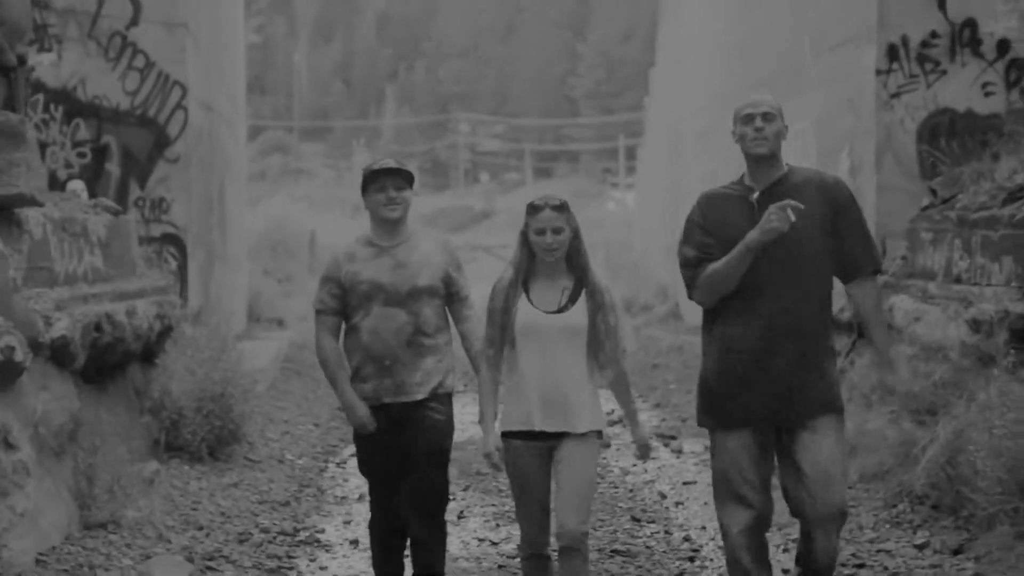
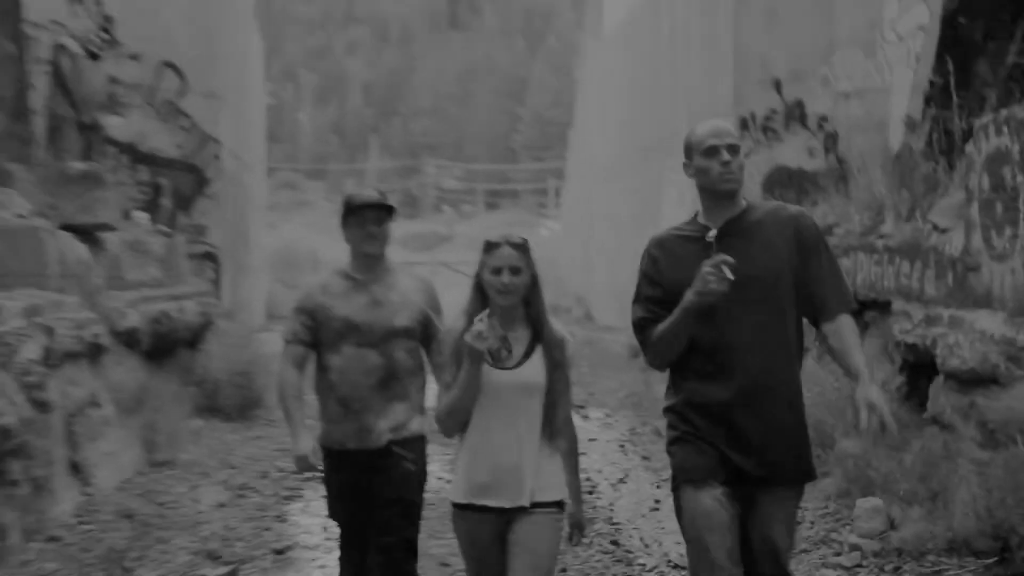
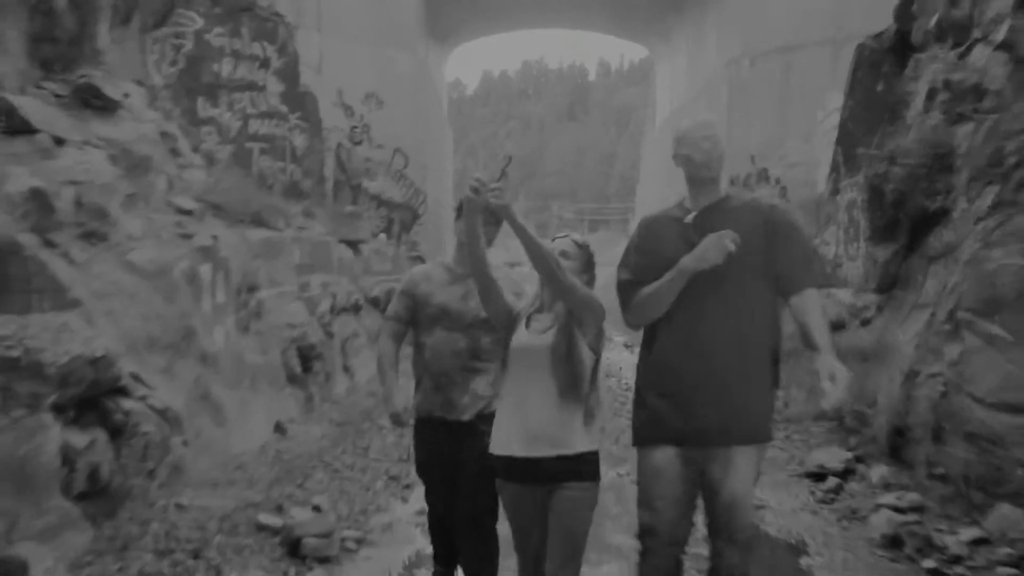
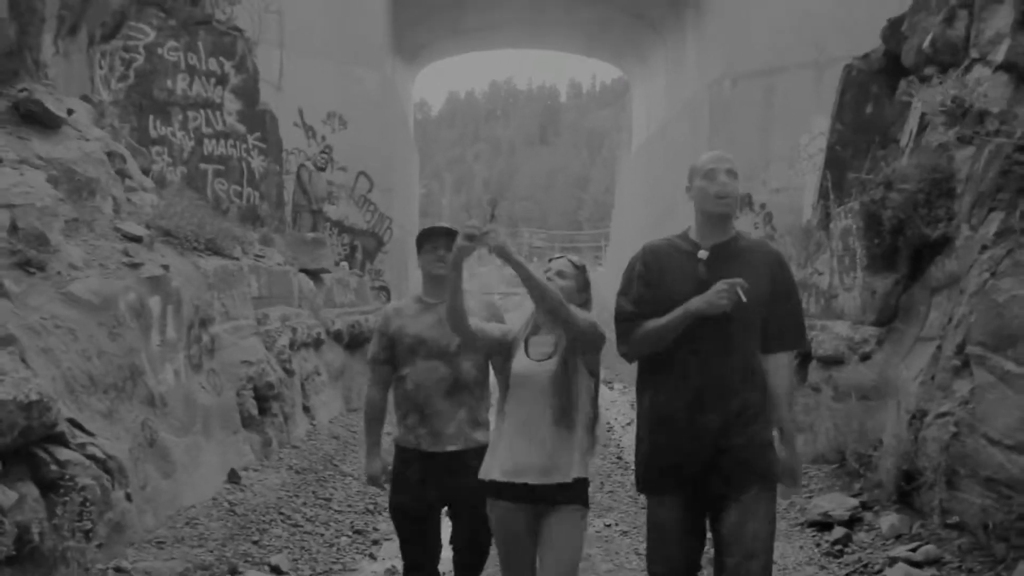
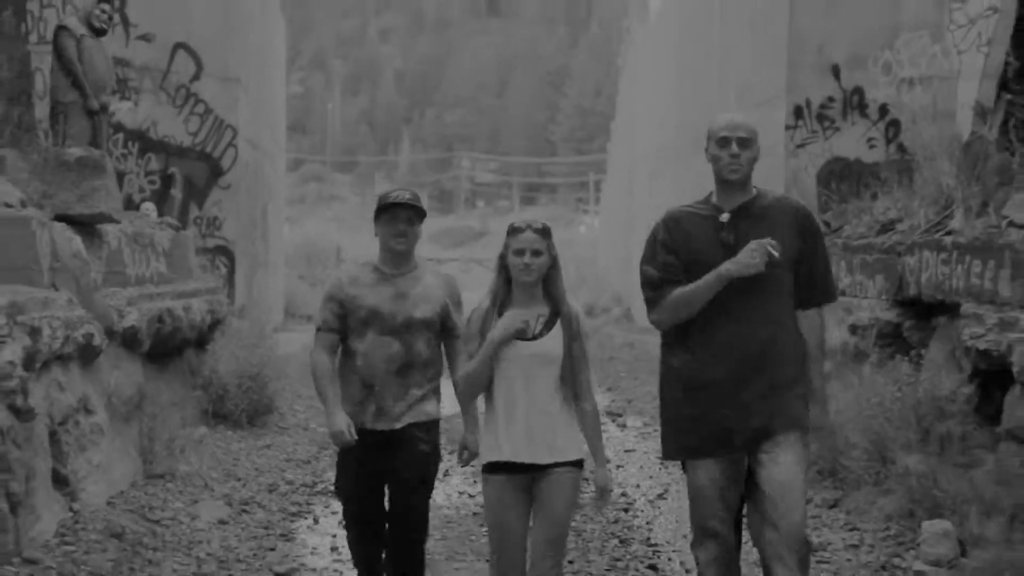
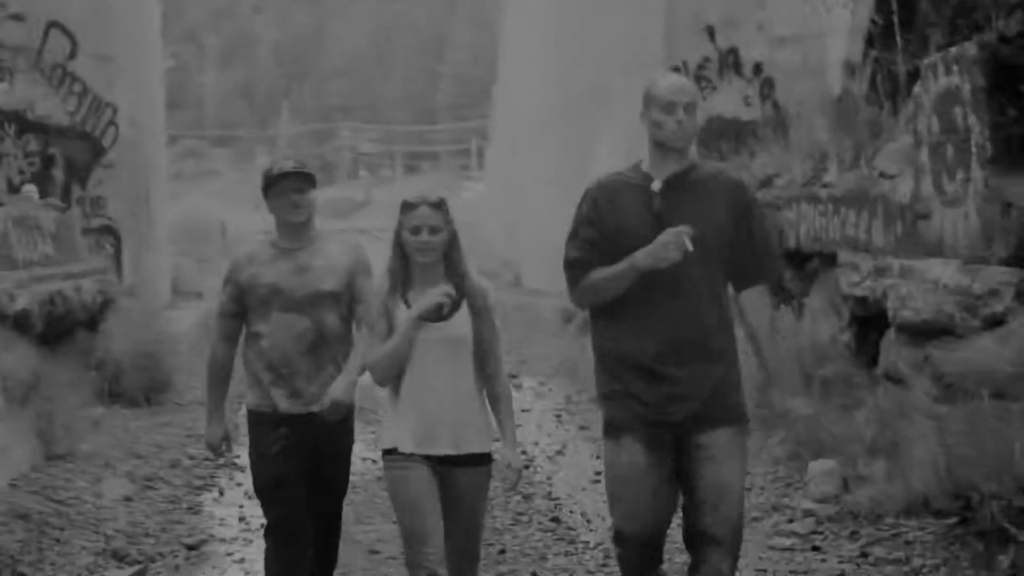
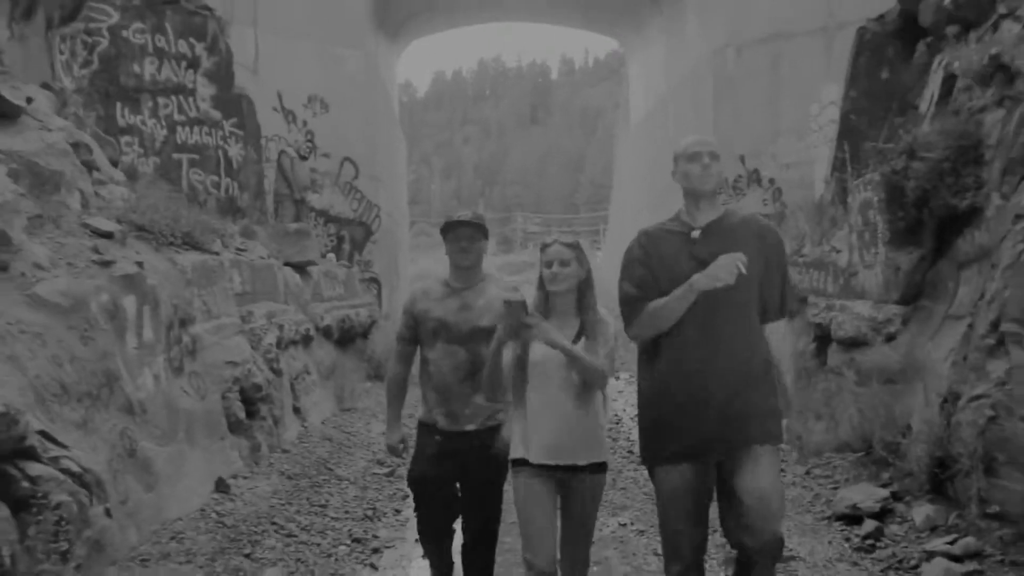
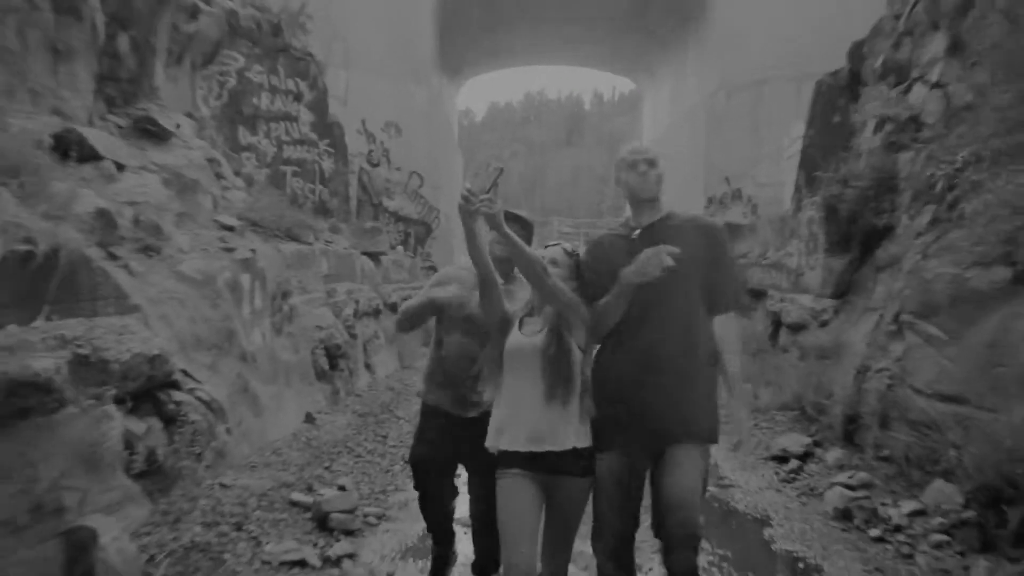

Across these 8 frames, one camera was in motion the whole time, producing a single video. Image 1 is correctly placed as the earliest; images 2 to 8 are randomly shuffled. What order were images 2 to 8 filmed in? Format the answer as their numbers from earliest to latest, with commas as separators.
5, 6, 2, 7, 4, 3, 8
